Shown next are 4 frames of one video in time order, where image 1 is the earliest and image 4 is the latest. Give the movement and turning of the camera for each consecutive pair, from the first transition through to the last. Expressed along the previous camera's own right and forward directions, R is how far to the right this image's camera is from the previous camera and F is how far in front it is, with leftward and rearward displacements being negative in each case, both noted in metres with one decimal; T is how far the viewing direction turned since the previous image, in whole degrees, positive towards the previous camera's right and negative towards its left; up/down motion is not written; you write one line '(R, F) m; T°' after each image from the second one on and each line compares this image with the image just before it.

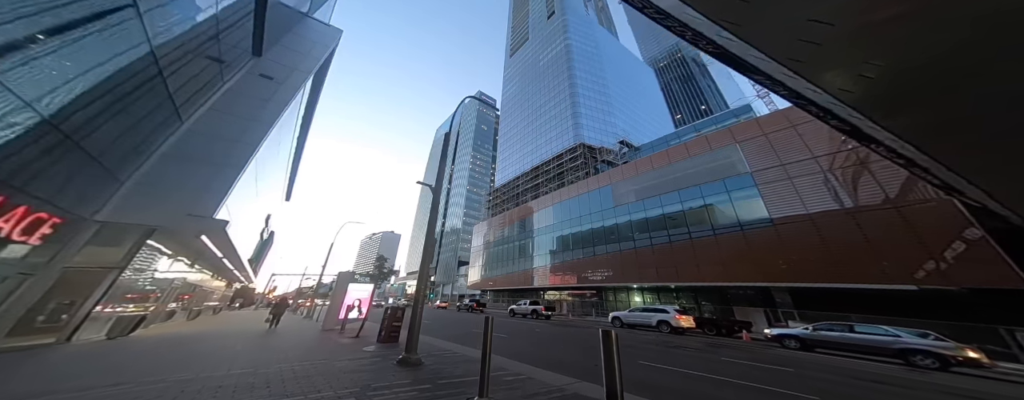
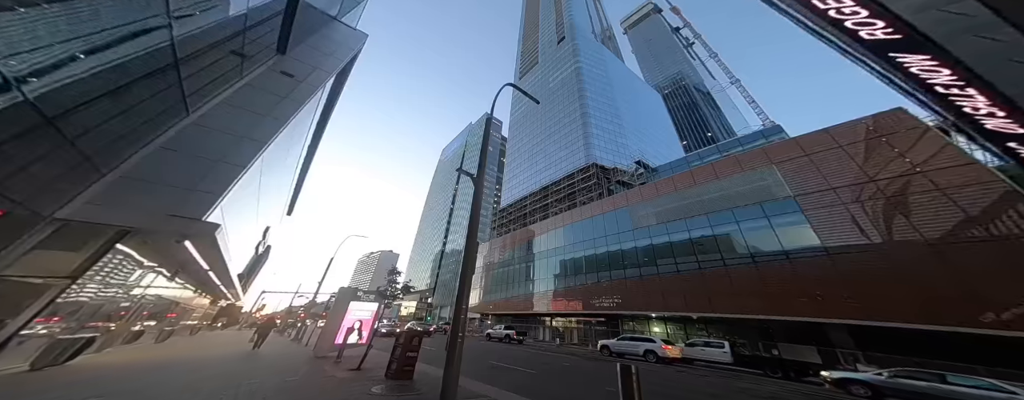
(-1.0, +1.0) m; 0°
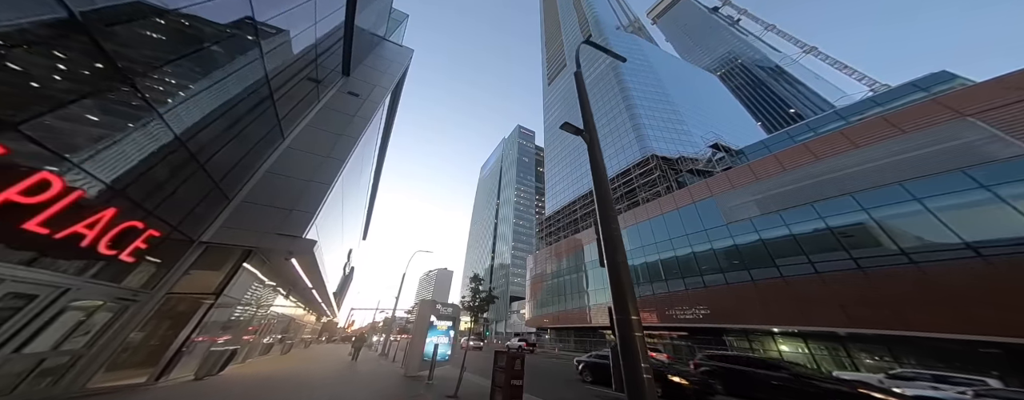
(-1.4, +1.1) m; -10°
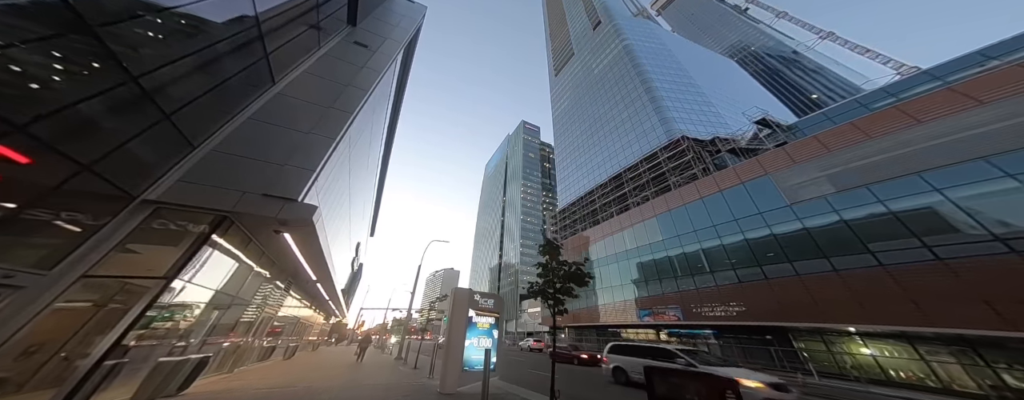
(-1.8, +2.5) m; -1°
